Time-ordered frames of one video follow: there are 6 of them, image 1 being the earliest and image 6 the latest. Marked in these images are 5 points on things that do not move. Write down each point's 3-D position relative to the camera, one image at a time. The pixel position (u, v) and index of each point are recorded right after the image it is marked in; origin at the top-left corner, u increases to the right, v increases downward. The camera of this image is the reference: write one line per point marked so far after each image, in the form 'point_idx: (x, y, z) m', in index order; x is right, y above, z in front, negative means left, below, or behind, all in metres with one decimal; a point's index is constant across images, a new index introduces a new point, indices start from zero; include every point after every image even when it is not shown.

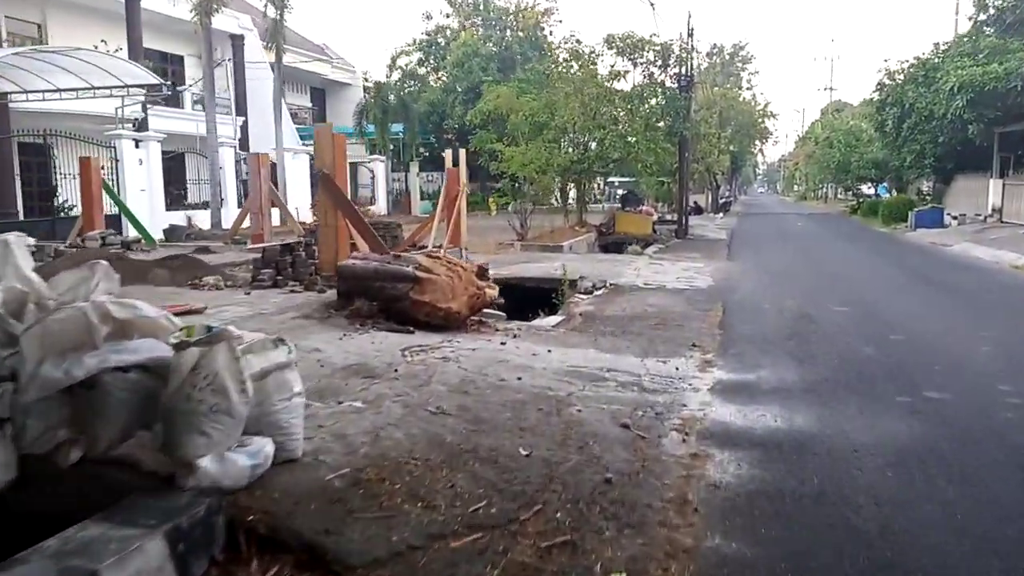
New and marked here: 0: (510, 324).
0: (0.0, -0.3, +8.0) m
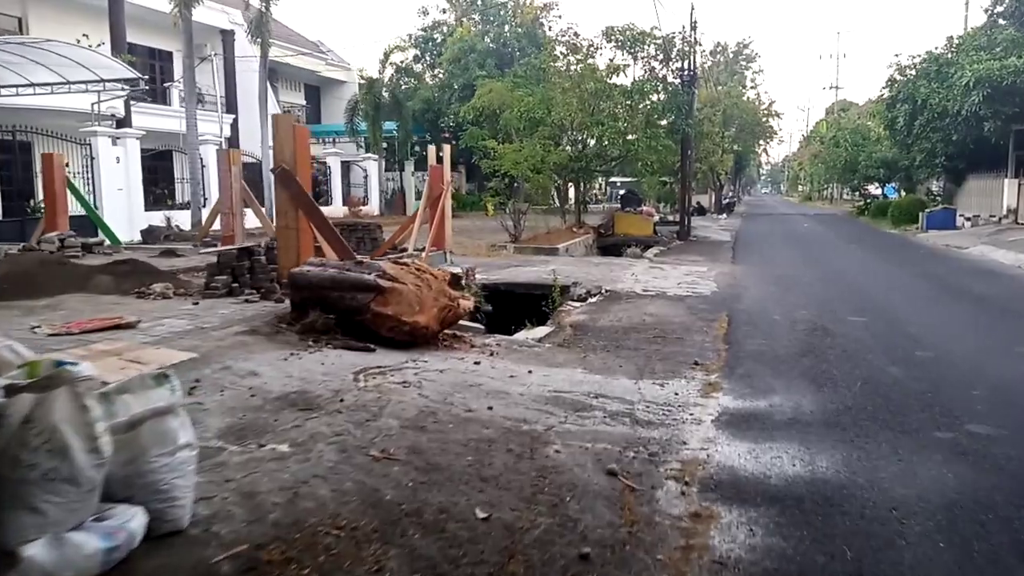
0: (-0.2, -0.4, +7.1) m
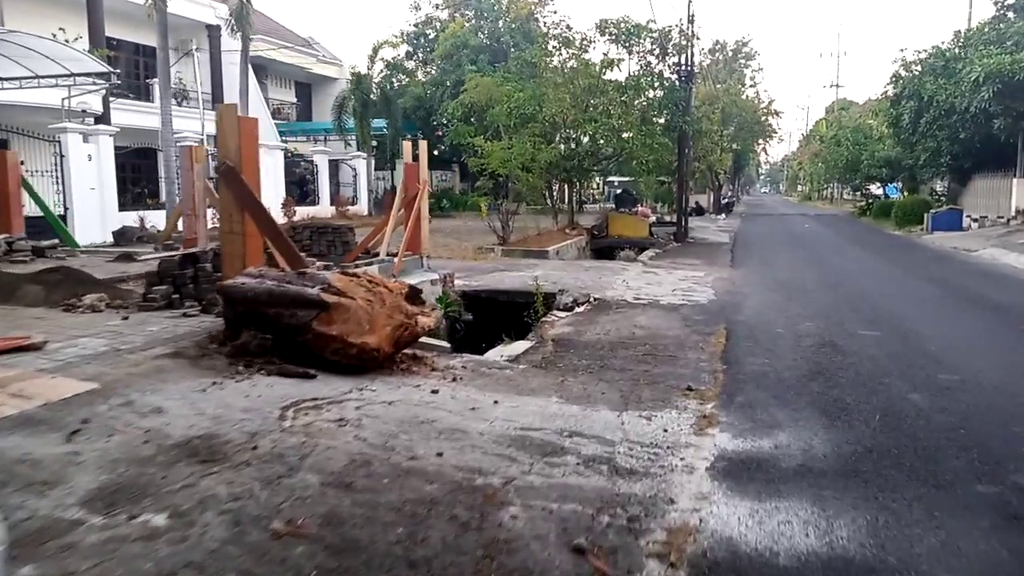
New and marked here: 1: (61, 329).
0: (-0.4, -0.5, +6.2) m
1: (-3.4, -0.3, +6.4) m
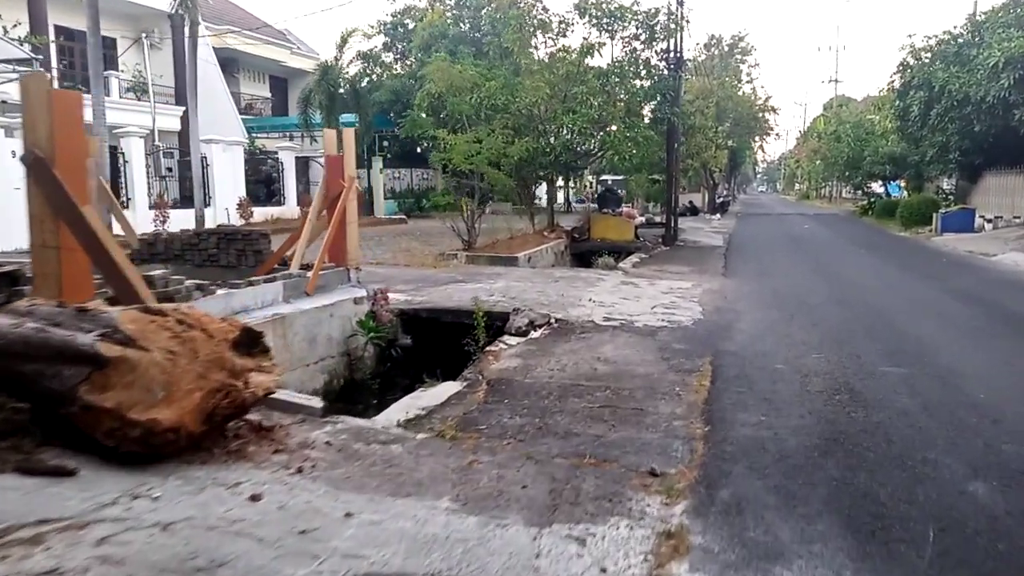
0: (-1.0, -0.7, +4.4) m
1: (-4.0, -0.5, +4.5) m
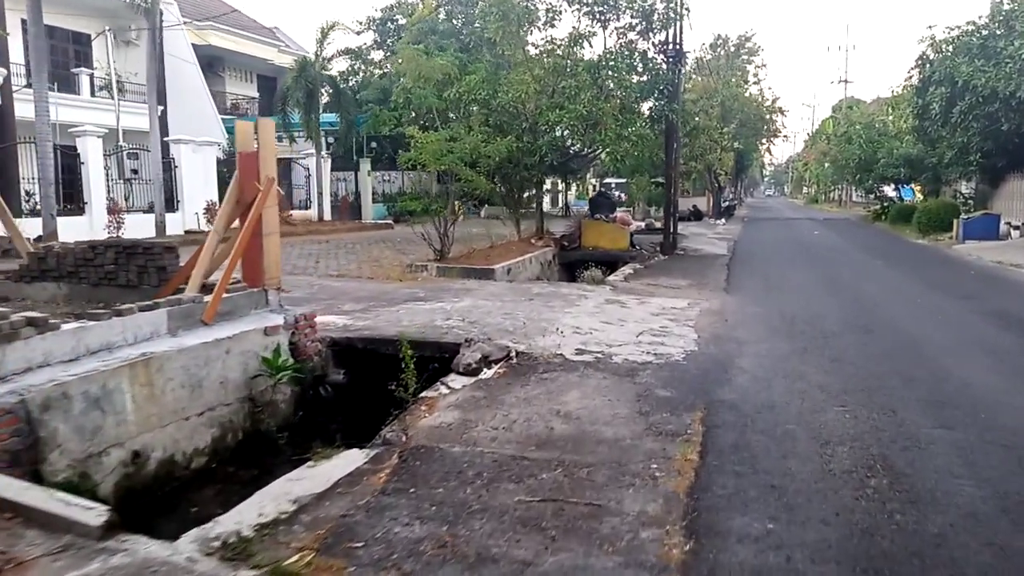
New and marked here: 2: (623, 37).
0: (-1.5, -0.9, +2.8) m
1: (-4.4, -0.7, +3.0) m
2: (+2.2, +5.0, +17.0) m
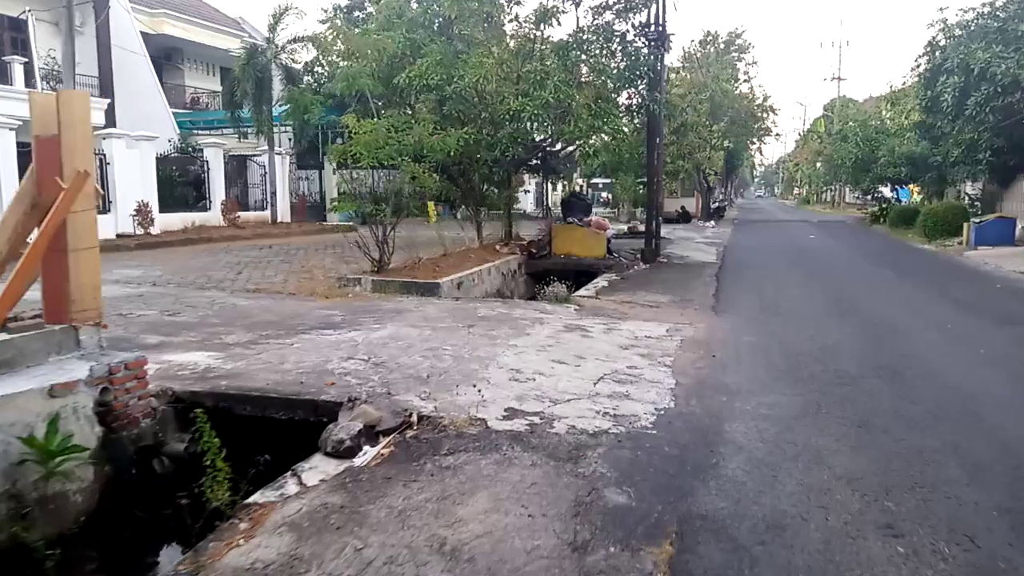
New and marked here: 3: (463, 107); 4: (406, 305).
0: (-2.0, -1.2, +0.7) m
1: (-5.0, -0.9, +0.9) m
2: (+1.5, +4.8, +15.0) m
3: (-0.8, +2.9, +13.9) m
4: (-1.2, -0.2, +9.8) m
